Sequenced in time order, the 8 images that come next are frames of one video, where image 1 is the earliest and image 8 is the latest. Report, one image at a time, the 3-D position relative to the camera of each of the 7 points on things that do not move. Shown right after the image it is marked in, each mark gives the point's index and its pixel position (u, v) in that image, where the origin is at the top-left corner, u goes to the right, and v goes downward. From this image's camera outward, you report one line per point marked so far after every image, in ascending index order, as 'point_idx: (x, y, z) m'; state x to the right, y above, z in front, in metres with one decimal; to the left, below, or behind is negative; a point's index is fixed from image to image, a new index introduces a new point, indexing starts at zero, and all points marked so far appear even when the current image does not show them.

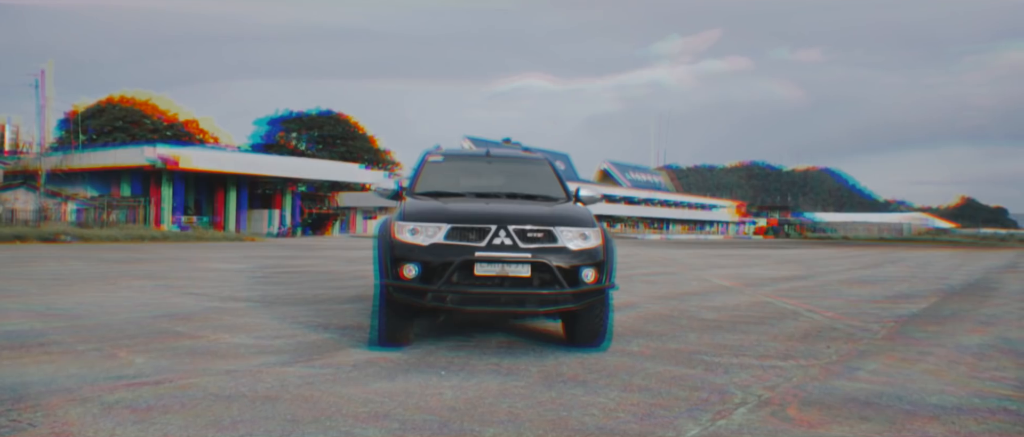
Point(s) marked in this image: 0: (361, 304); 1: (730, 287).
0: (-2.1, -1.2, +9.6) m
1: (+4.6, -1.5, +14.7) m
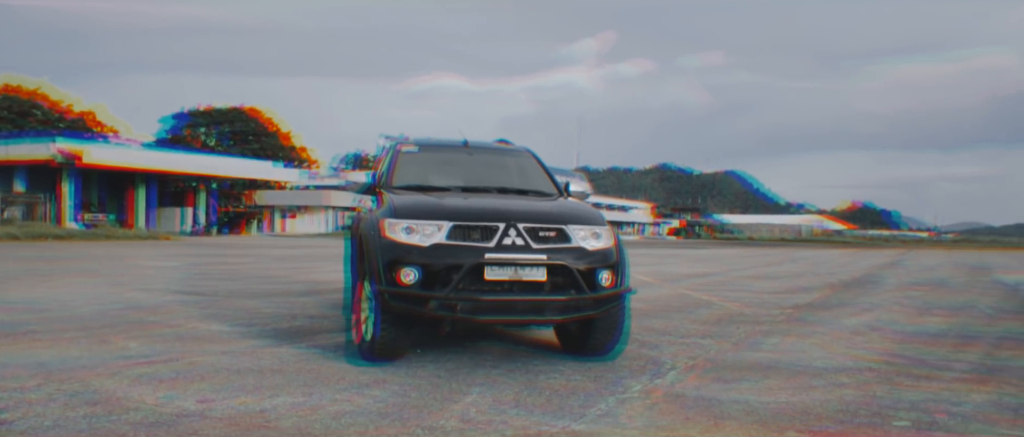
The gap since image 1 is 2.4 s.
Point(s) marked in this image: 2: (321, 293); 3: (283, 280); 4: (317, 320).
0: (-2.9, -1.2, +10.1) m
1: (+3.1, -1.5, +15.9) m
2: (-3.0, -1.2, +10.8) m
3: (-4.6, -1.2, +14.0) m
4: (-2.2, -1.1, +7.8) m
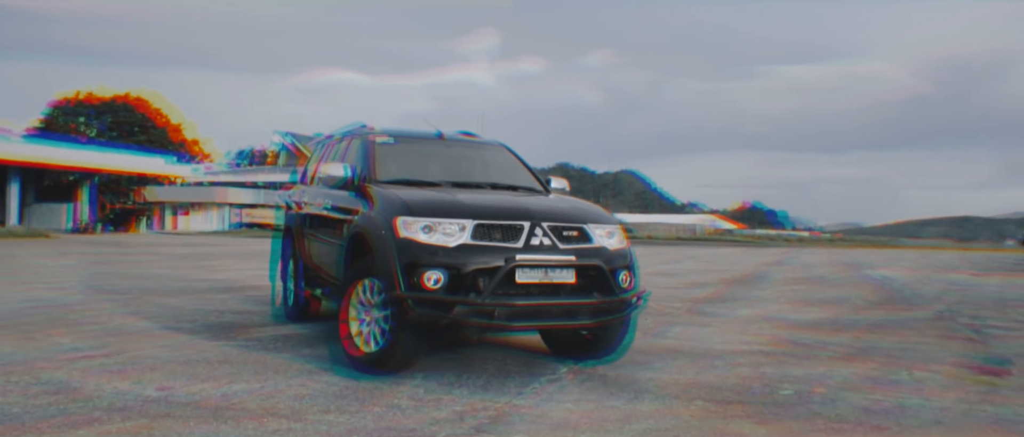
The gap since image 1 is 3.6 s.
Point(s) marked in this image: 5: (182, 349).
0: (-4.0, -1.1, +10.1) m
1: (+1.1, -1.4, +16.7) m
2: (-4.2, -1.1, +10.8) m
3: (-6.3, -1.2, +13.7) m
4: (-3.0, -1.1, +7.9) m
5: (-2.6, -1.0, +5.4) m
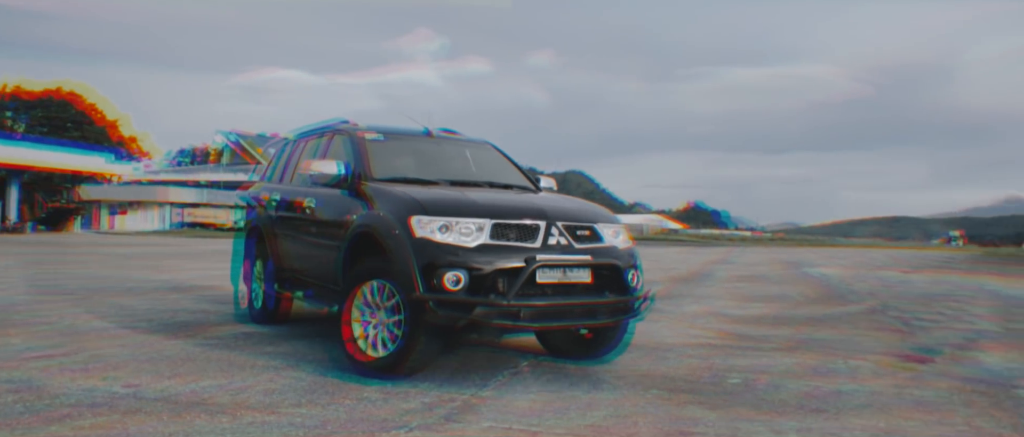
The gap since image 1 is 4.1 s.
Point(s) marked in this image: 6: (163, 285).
0: (-2.2, -1.0, +10.5) m
1: (+4.5, -0.9, +15.6) m
2: (-2.2, -1.0, +11.2) m
3: (-3.5, -1.0, +14.6) m
4: (-1.7, -1.1, +8.1) m
5: (-1.9, -1.0, +5.6) m
6: (-4.5, -1.0, +10.5) m
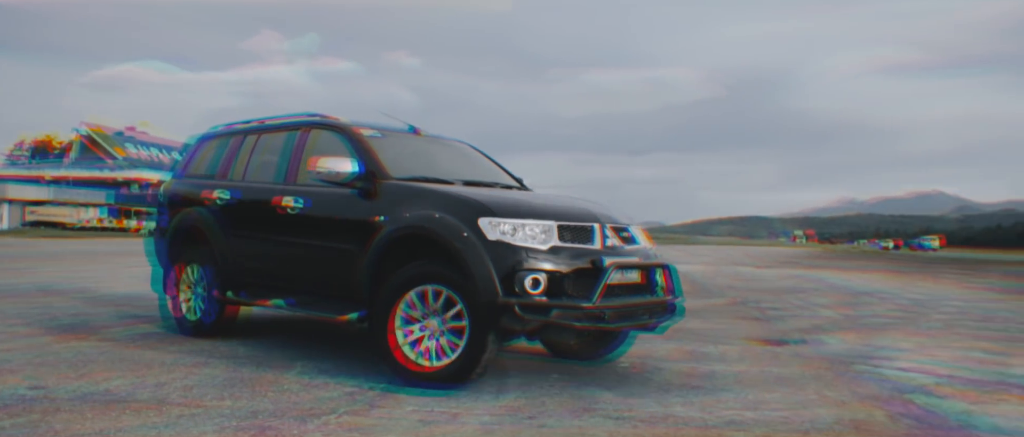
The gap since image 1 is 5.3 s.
0: (-3.8, -1.0, +10.3) m
1: (+1.9, -0.9, +16.5) m
2: (-3.9, -1.0, +11.0) m
3: (-5.7, -1.0, +14.1) m
4: (-2.9, -1.0, +8.0) m
5: (-2.7, -1.0, +5.6) m
6: (-6.1, -1.0, +9.9) m
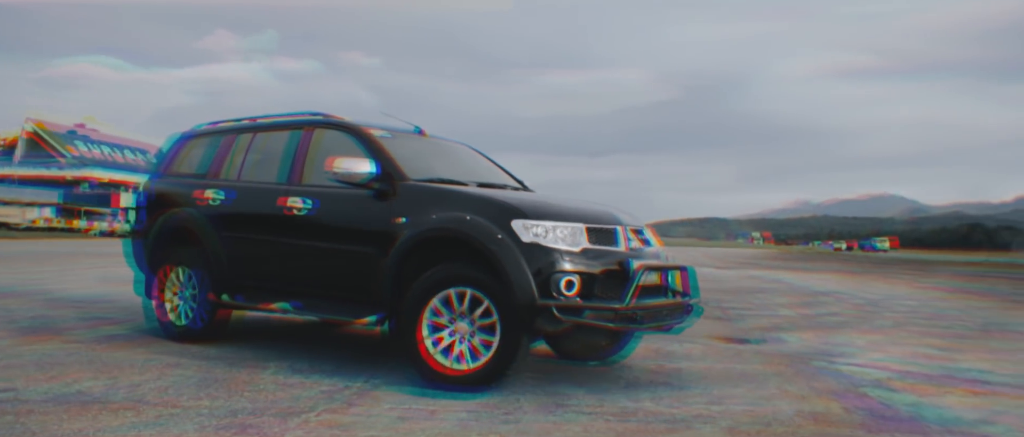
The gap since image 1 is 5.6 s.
0: (-0.9, -1.1, +10.2) m
1: (+6.5, -1.1, +14.2) m
2: (-0.8, -1.1, +10.9) m
3: (-1.5, -1.2, +14.4) m
4: (-0.8, -1.1, +7.8) m
5: (-1.4, -1.1, +5.4) m
6: (-3.2, -1.1, +10.5) m
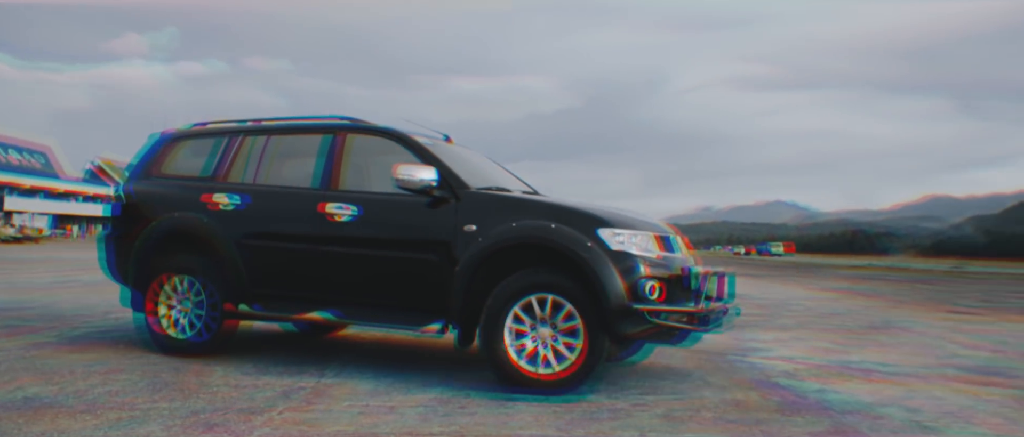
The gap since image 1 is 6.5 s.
0: (-2.0, -1.2, +10.2) m
1: (+4.9, -1.2, +15.1) m
2: (-2.0, -1.2, +10.9) m
3: (-3.1, -1.3, +14.3) m
4: (-1.6, -1.2, +7.8) m
5: (-1.9, -1.1, +5.3) m
6: (-4.3, -1.1, +10.3) m
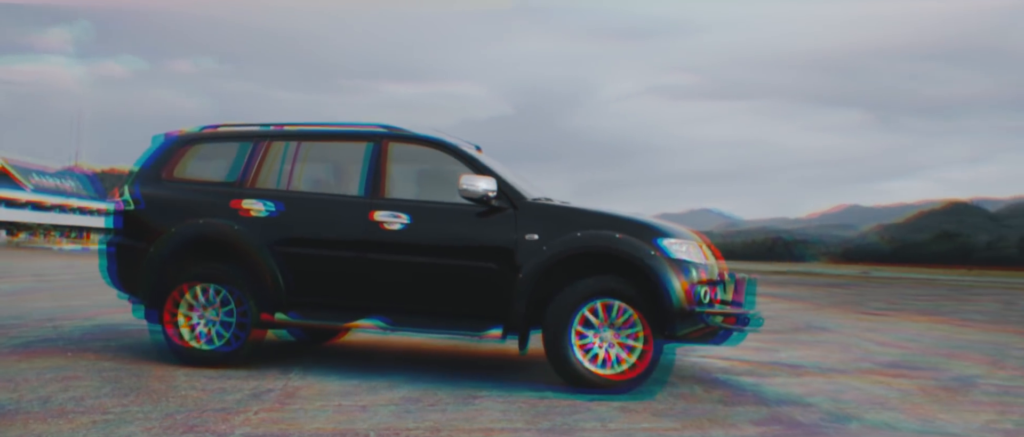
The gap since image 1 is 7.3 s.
0: (-2.8, -1.3, +10.2) m
1: (+3.5, -1.4, +15.7) m
2: (-2.9, -1.3, +10.9) m
3: (-4.3, -1.4, +14.1) m
4: (-2.2, -1.2, +7.8) m
5: (-2.3, -1.2, +5.3) m
6: (-5.2, -1.2, +10.0) m
